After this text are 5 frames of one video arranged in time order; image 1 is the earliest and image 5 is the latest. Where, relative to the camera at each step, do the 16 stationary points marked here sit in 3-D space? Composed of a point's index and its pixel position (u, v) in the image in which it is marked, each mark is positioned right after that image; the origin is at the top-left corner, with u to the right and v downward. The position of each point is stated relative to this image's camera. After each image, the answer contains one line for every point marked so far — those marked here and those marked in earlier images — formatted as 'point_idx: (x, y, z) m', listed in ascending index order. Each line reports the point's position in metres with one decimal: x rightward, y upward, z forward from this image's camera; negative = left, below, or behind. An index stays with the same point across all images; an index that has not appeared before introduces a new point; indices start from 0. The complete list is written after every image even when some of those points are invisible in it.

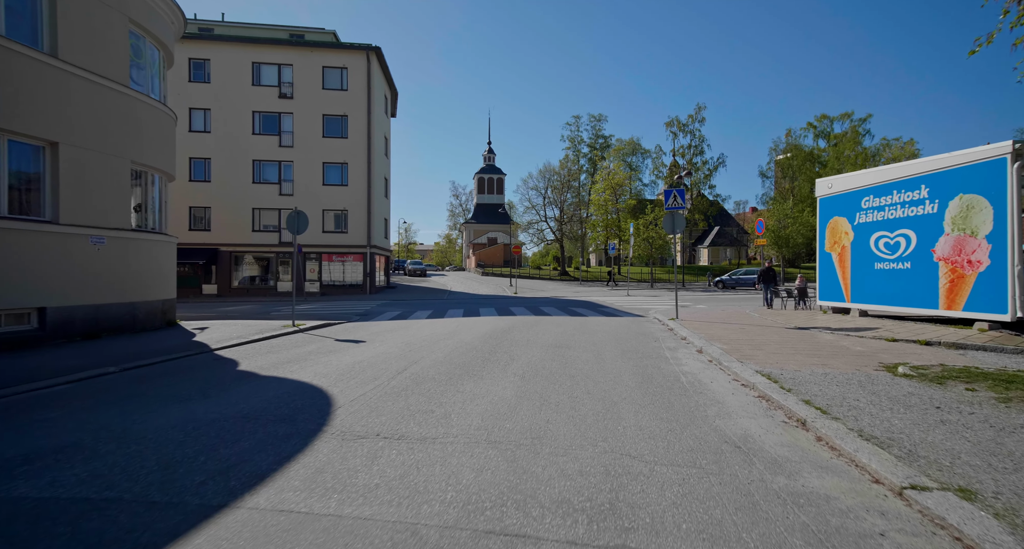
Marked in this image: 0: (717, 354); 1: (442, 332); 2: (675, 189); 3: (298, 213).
0: (+3.6, -1.4, +9.2) m
1: (-1.8, -1.4, +12.9) m
2: (+4.8, +2.6, +15.6) m
3: (-6.2, +1.8, +15.1) m
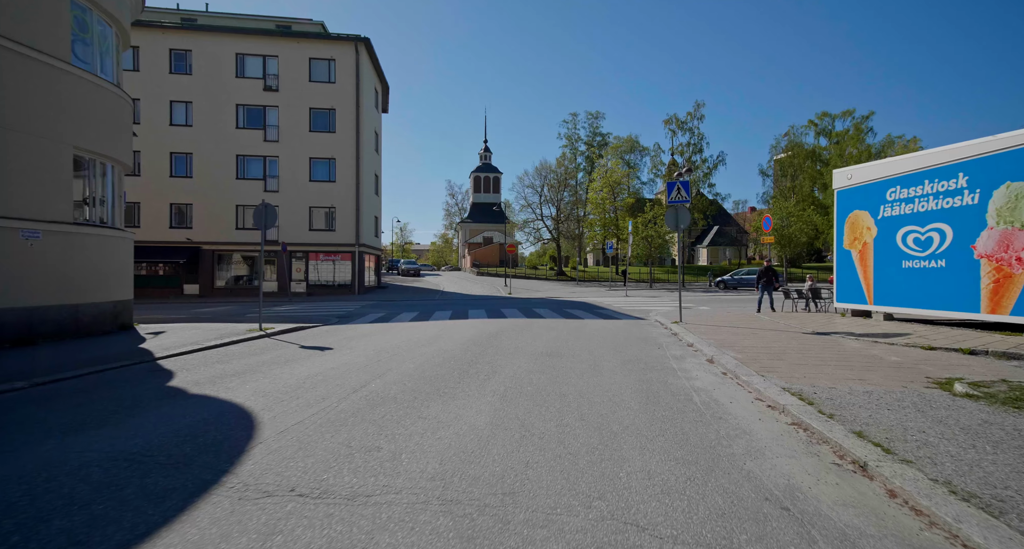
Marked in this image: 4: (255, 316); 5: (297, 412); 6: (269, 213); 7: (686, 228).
0: (+3.3, -1.4, +8.0) m
1: (-2.0, -1.4, +11.7) m
2: (+4.6, +2.6, +14.4) m
3: (-6.5, +1.8, +13.8) m
4: (-9.3, -1.5, +18.9) m
5: (-2.2, -1.4, +5.3) m
6: (-6.0, +1.5, +12.9) m
7: (+4.8, +1.3, +14.3) m
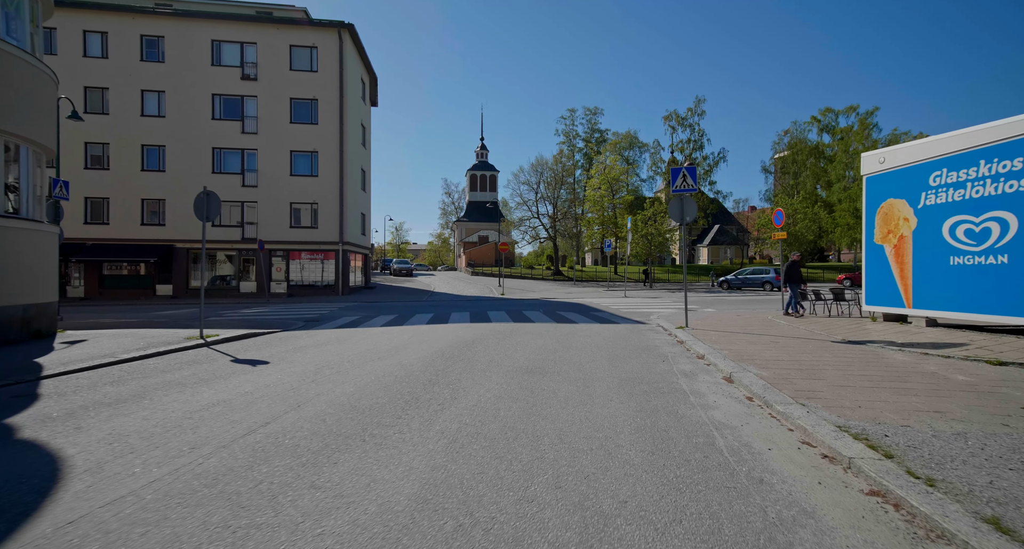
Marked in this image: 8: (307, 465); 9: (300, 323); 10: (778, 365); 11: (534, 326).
0: (+2.9, -1.4, +6.3) m
1: (-2.4, -1.4, +10.0) m
2: (+4.1, +2.6, +12.6) m
3: (-6.9, +1.8, +12.1) m
4: (-9.7, -1.5, +17.1) m
5: (-2.6, -1.4, +3.6) m
6: (-6.5, +1.5, +11.2) m
7: (+4.3, +1.3, +12.6) m
8: (-1.5, -1.4, +3.8) m
9: (-6.4, -1.5, +15.7) m
10: (+3.9, -1.3, +7.7) m
11: (+0.6, -1.3, +13.9) m
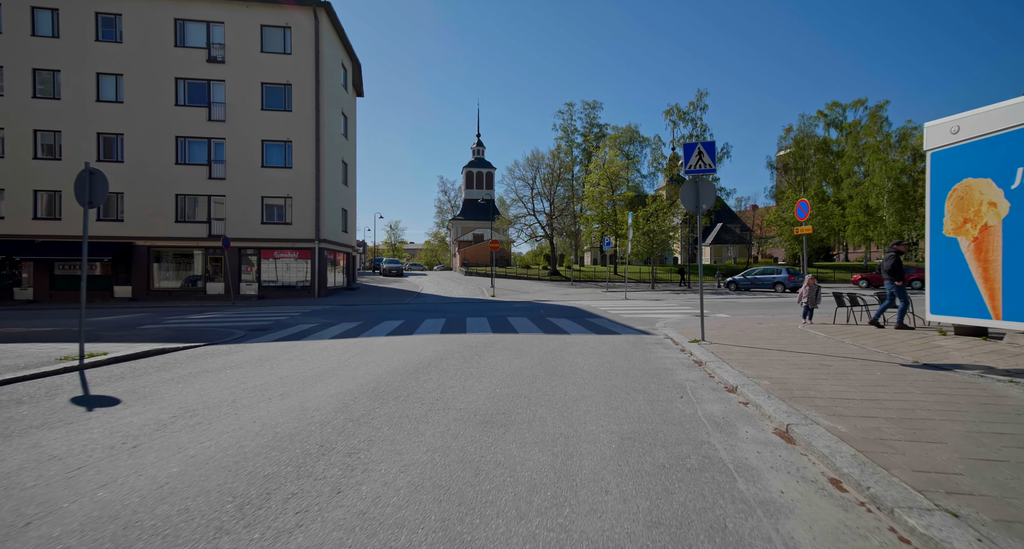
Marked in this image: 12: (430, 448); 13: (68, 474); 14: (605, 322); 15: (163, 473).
0: (+2.5, -1.4, +3.8) m
1: (-2.9, -1.4, +7.5) m
2: (+3.7, +2.6, +10.2) m
3: (-7.4, +1.8, +9.7) m
4: (-10.2, -1.5, +14.7) m
5: (-3.1, -1.4, +1.1) m
6: (-6.9, +1.5, +8.7) m
7: (+3.8, +1.3, +10.1) m
8: (-2.0, -1.4, +1.3) m
9: (-6.9, -1.5, +13.3) m
10: (+3.4, -1.3, +5.2) m
11: (+0.1, -1.4, +11.4) m
12: (-0.6, -1.4, +4.2) m
13: (-3.0, -1.4, +3.6) m
14: (+2.6, -1.3, +14.8) m
15: (-2.4, -1.4, +3.6) m
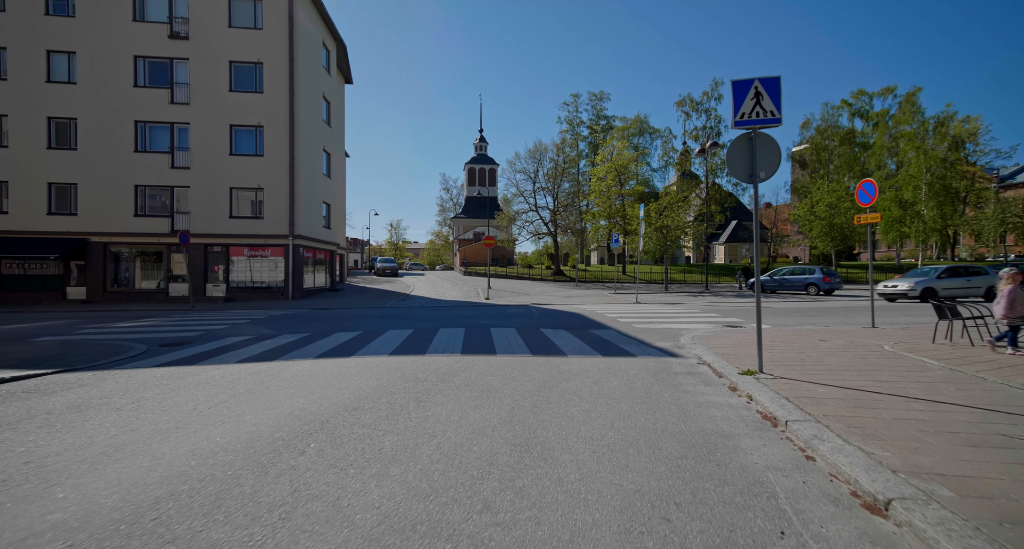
0: (+1.9, -1.4, +0.6) m
1: (-3.4, -1.4, +4.3) m
2: (+3.2, +2.6, +6.9) m
3: (-7.8, +1.8, +6.6) m
4: (-10.6, -1.5, +11.6) m
5: (-3.6, -1.4, -2.0) m
6: (-7.4, +1.5, +5.6) m
7: (+3.4, +1.3, +6.9) m
8: (-2.5, -1.4, -1.9) m
9: (-7.2, -1.5, +10.1) m
10: (+2.9, -1.3, +1.9) m
11: (-0.3, -1.4, +8.2) m
12: (-1.2, -1.4, +1.0) m
13: (-3.5, -1.4, +0.4) m
14: (+2.3, -1.3, +11.5) m
15: (-2.9, -1.4, +0.4) m
